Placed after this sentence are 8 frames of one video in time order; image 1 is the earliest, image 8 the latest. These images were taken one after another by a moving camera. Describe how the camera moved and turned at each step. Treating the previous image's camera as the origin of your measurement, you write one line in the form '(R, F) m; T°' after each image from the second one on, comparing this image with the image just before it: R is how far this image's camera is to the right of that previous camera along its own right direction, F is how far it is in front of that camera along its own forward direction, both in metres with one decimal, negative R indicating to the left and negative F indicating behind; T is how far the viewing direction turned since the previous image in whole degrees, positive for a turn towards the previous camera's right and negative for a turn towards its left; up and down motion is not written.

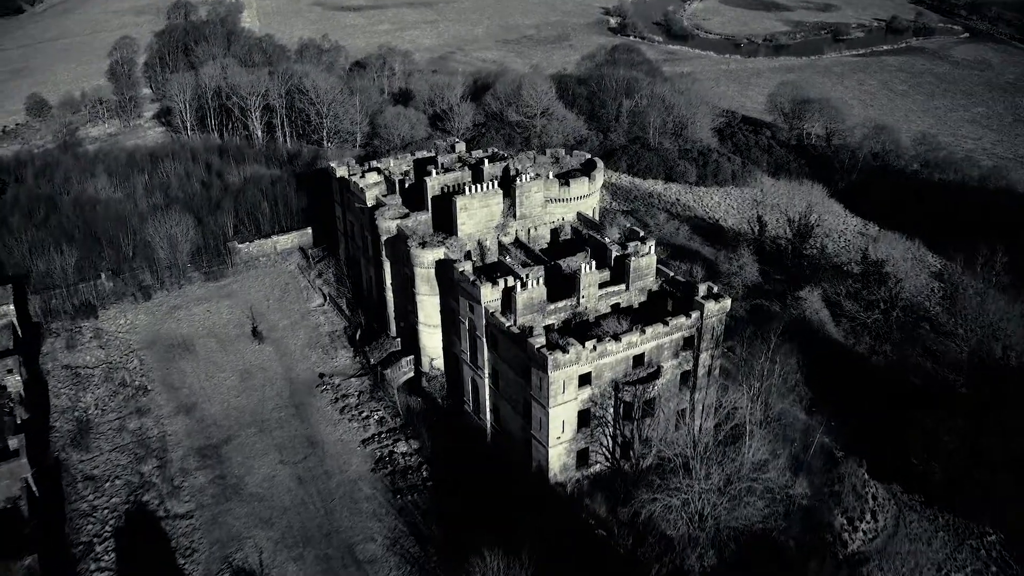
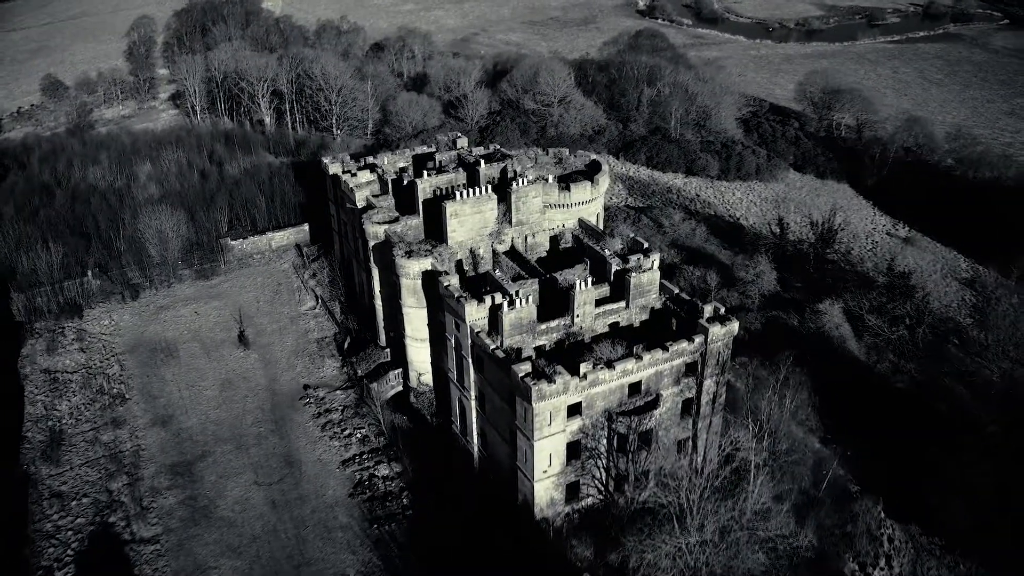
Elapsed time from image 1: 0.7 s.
(+2.7, +5.0) m; -2°
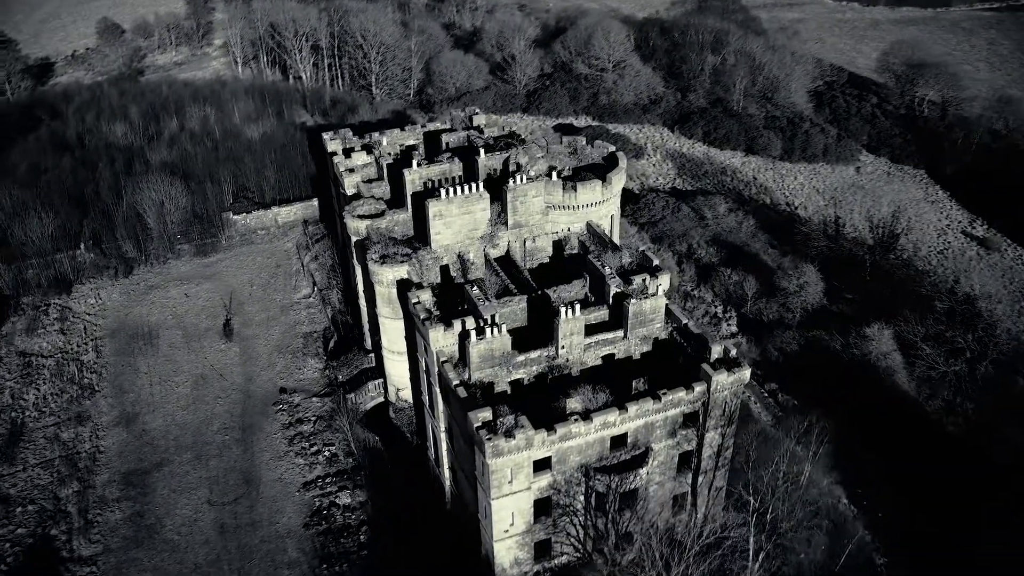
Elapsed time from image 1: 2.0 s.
(+5.6, +8.6) m; -5°
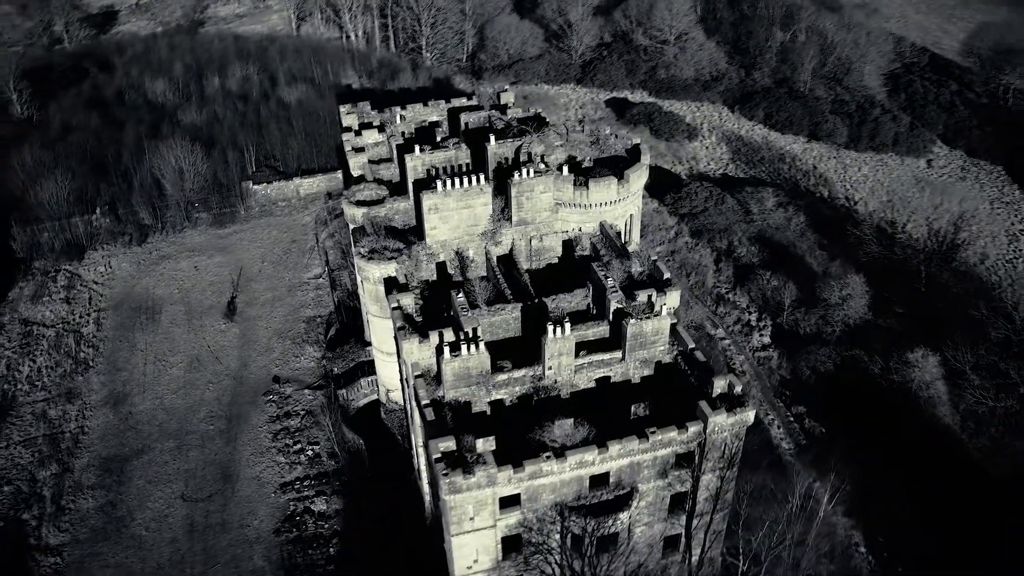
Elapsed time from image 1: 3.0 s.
(+4.4, +5.1) m; -4°
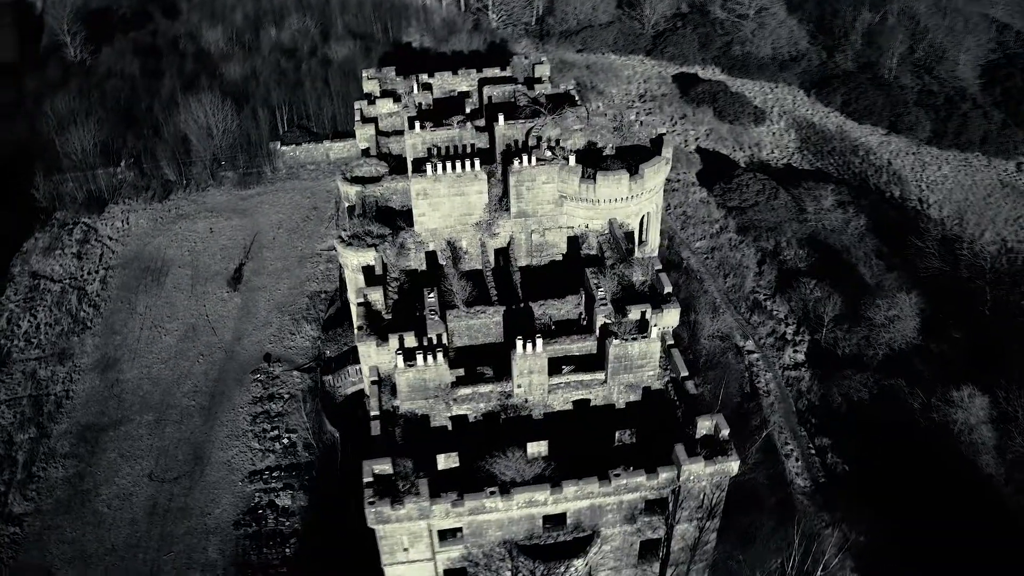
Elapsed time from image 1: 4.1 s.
(+5.2, +5.2) m; -5°
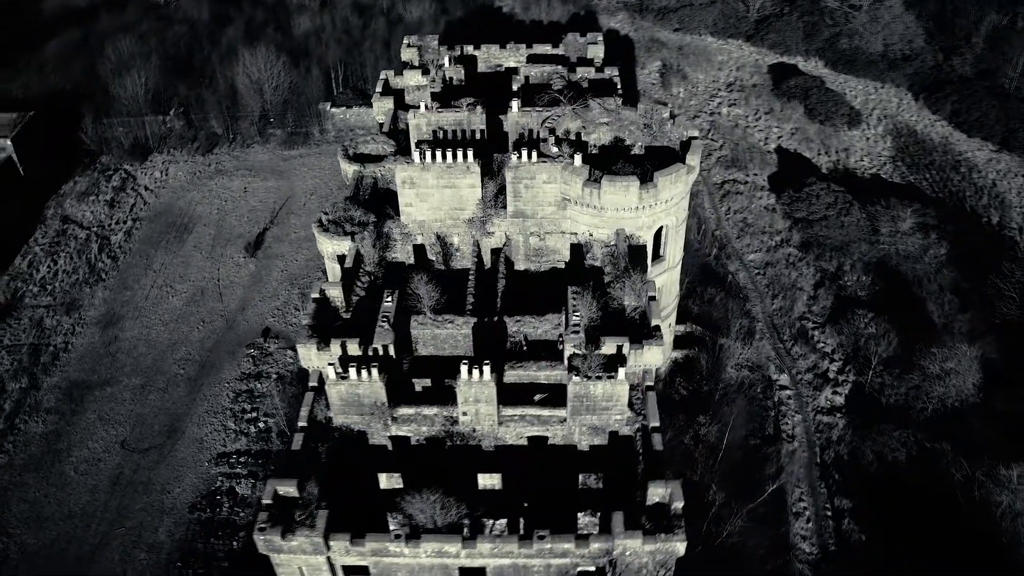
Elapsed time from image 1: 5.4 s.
(+6.2, +5.3) m; -7°
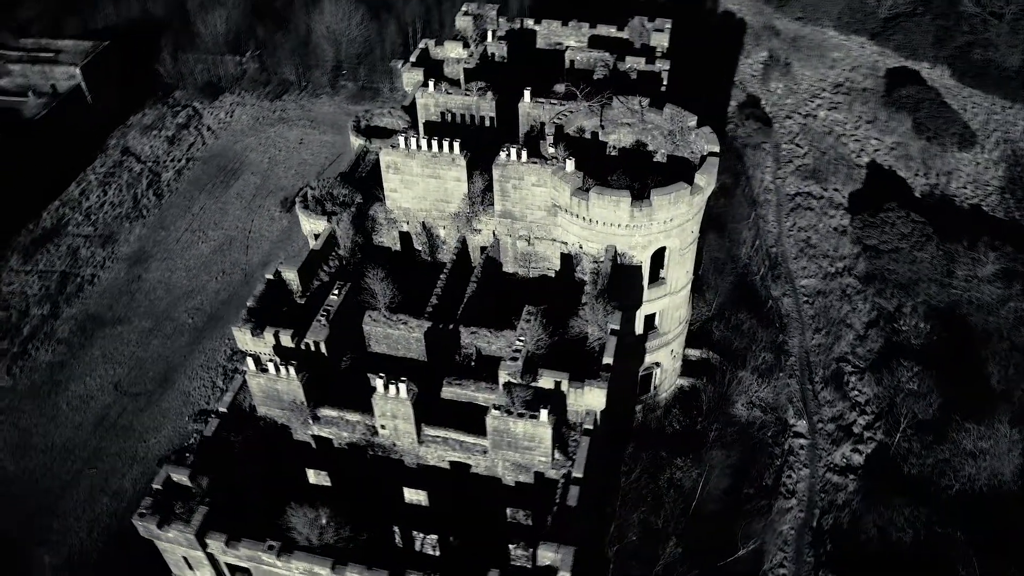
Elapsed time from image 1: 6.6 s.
(+7.2, +3.6) m; -8°
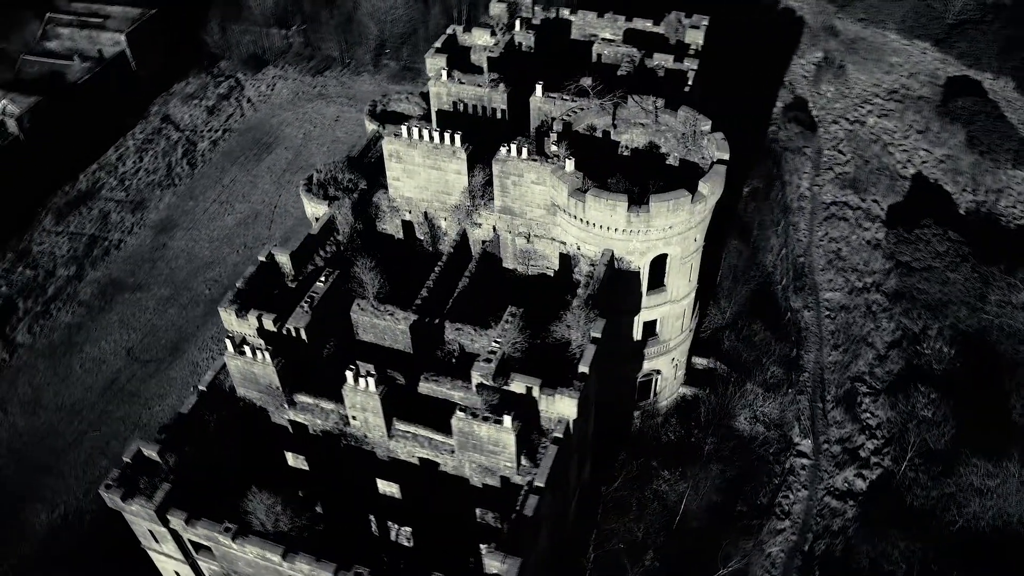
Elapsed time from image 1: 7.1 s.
(+3.1, +0.7) m; -4°
